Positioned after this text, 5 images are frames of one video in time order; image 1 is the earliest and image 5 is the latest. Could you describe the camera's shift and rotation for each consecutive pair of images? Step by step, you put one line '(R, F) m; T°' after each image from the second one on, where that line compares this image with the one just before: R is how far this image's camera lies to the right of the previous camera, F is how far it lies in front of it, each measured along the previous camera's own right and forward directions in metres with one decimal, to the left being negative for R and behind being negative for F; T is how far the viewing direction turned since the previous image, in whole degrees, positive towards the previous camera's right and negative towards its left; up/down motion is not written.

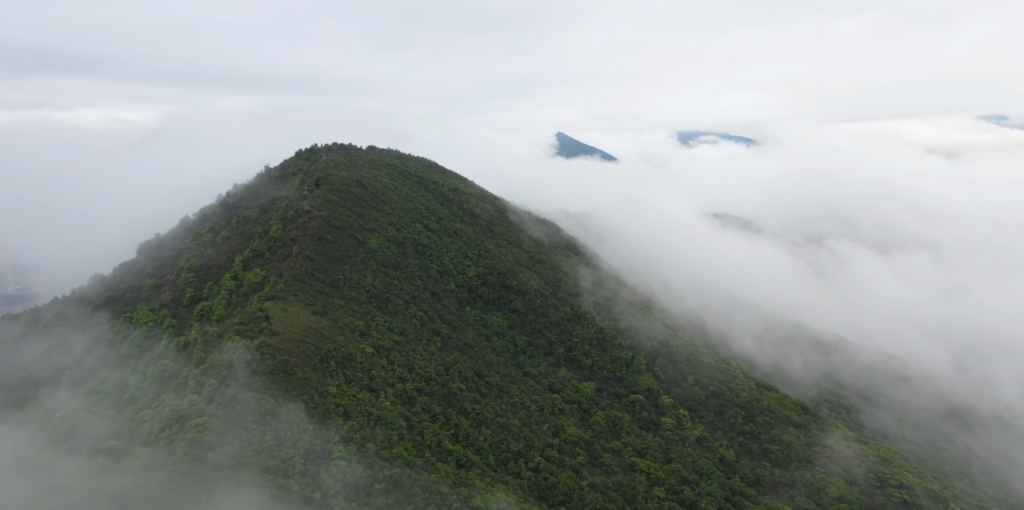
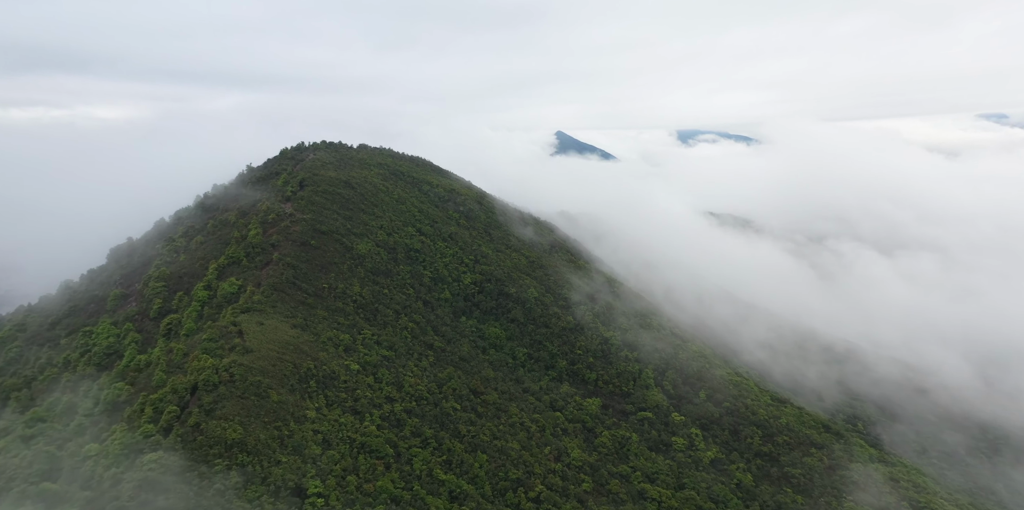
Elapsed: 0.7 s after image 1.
(+0.1, +4.2) m; 0°
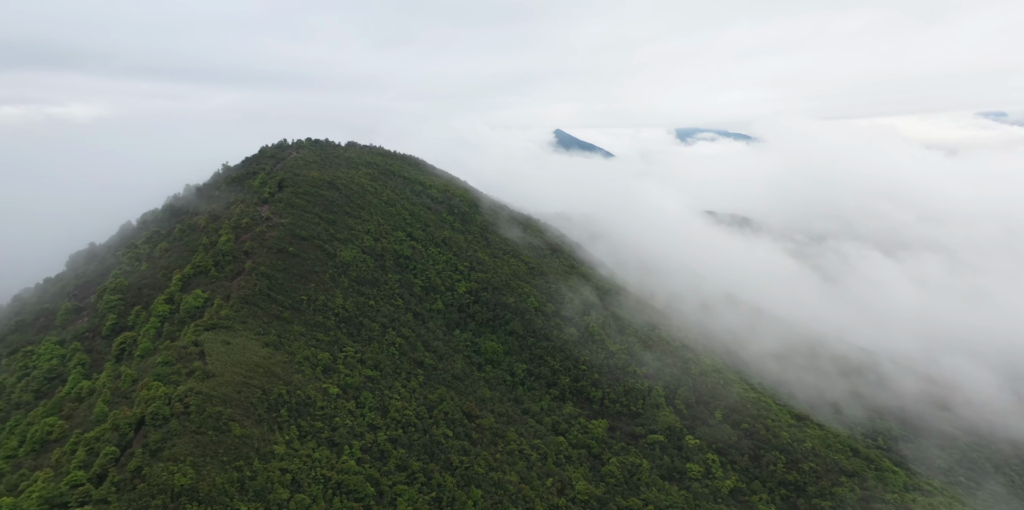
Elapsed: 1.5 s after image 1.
(0.0, +4.8) m; 0°
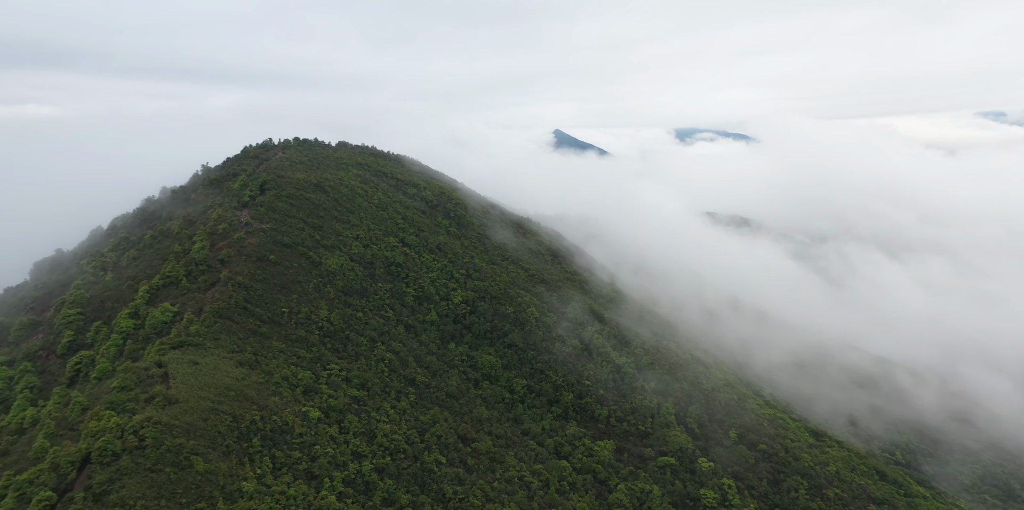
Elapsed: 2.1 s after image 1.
(0.0, +3.6) m; 0°
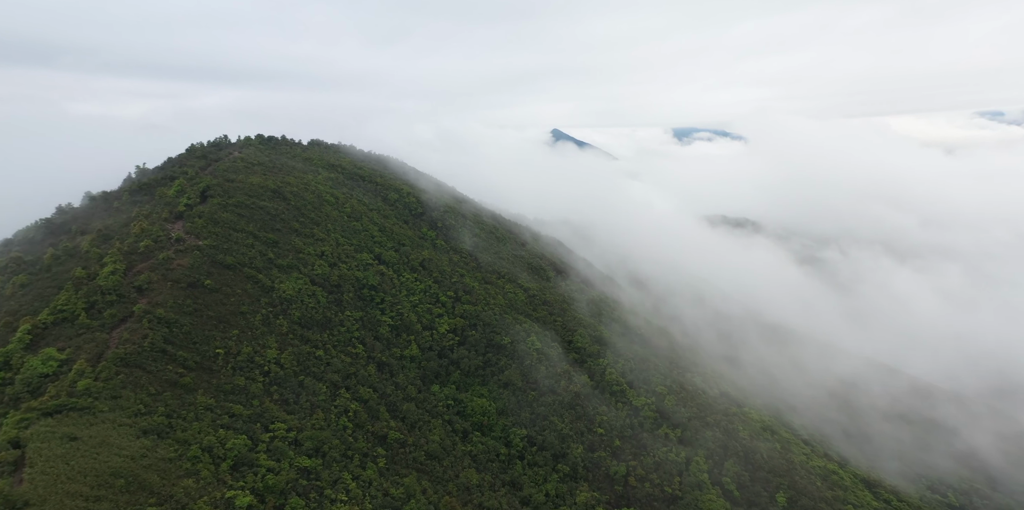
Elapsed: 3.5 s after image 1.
(+0.1, +8.9) m; 0°
